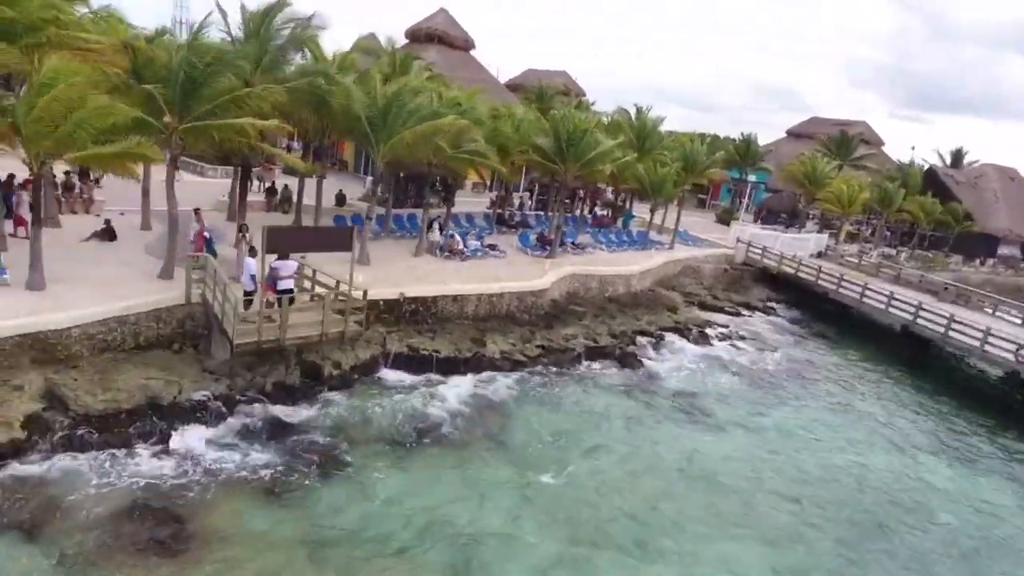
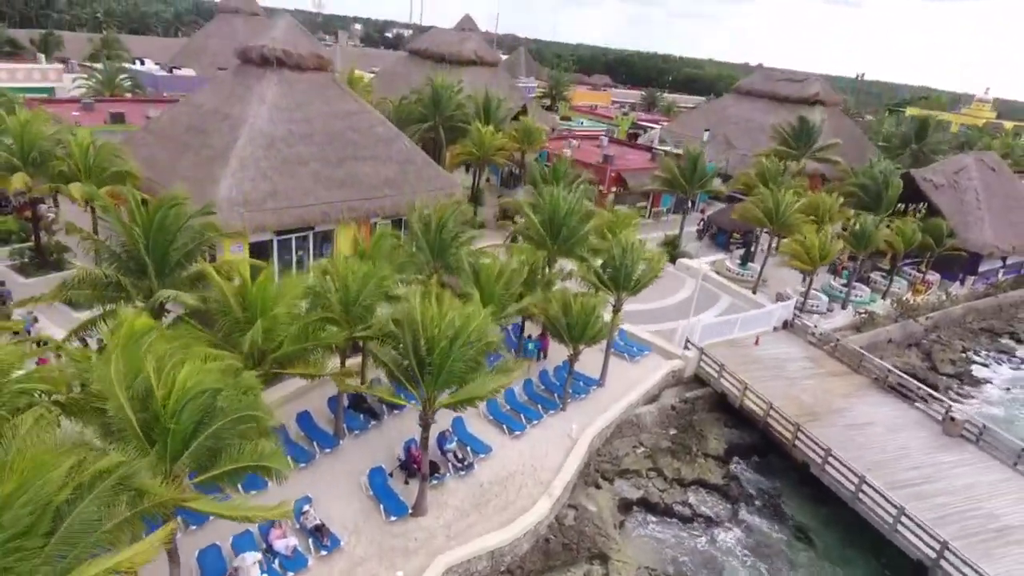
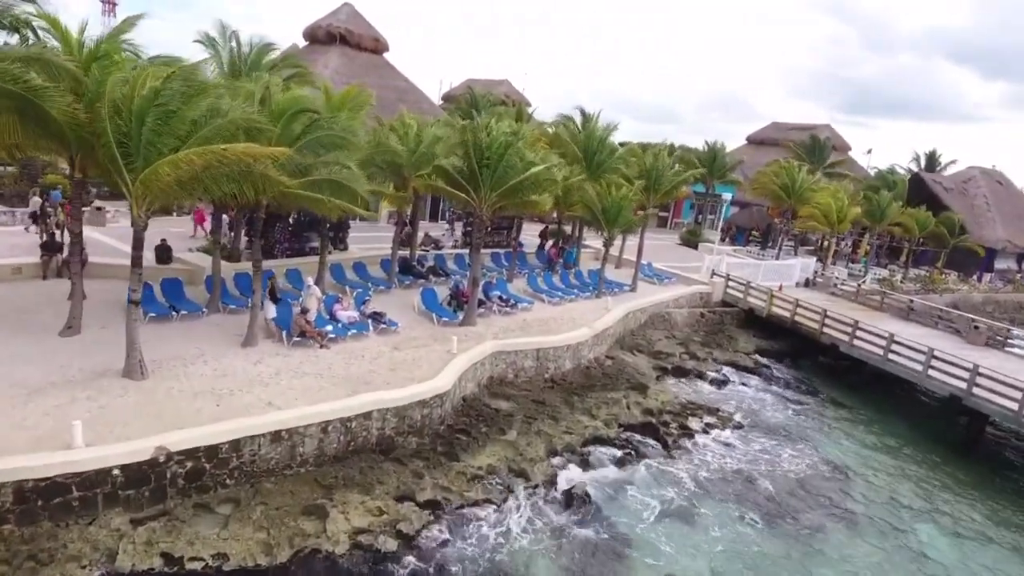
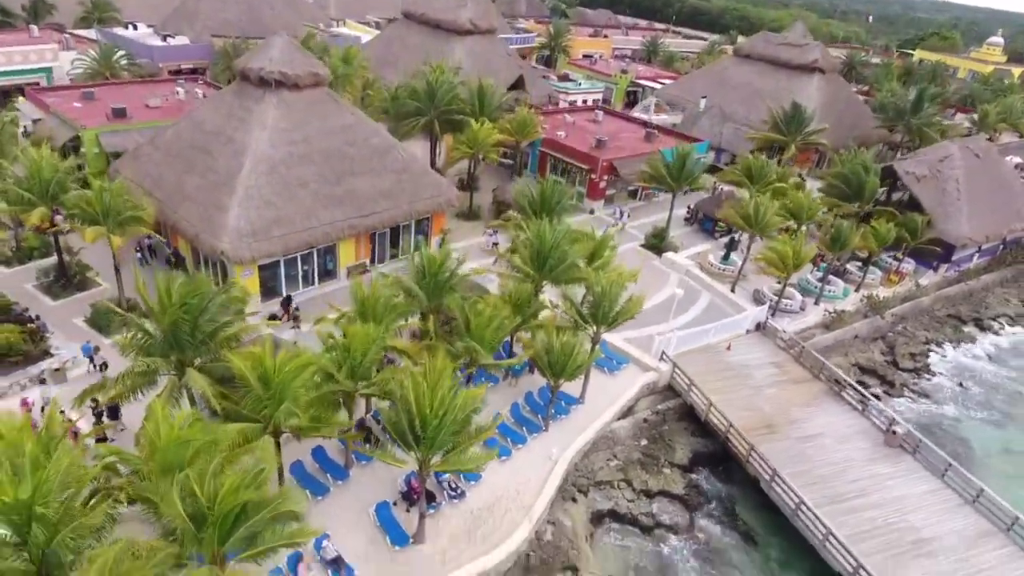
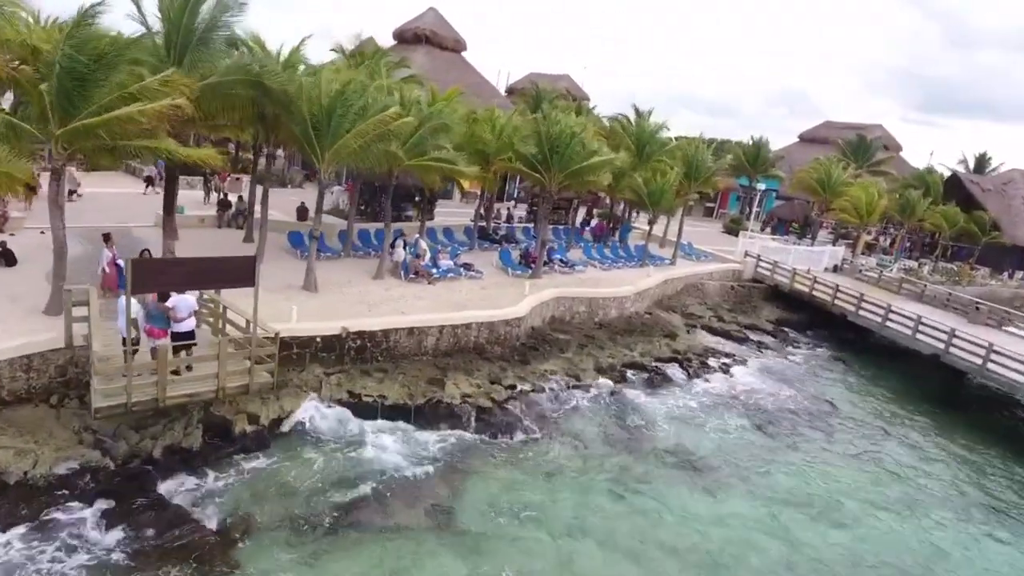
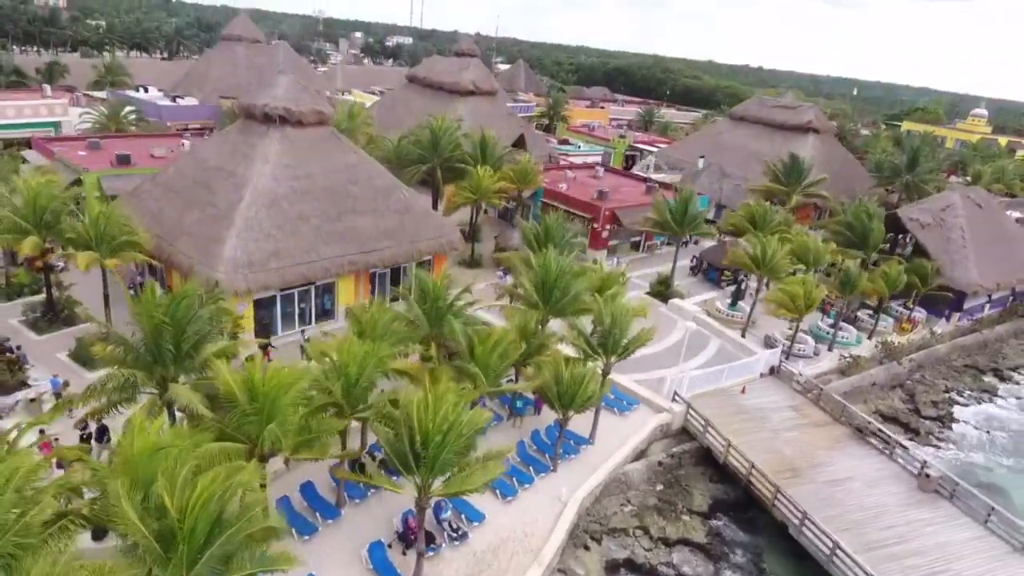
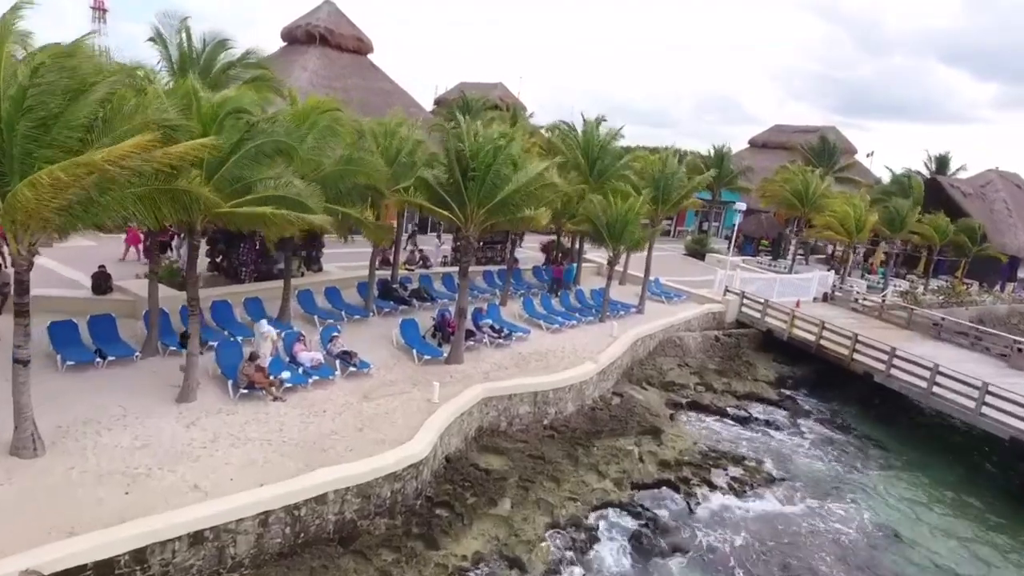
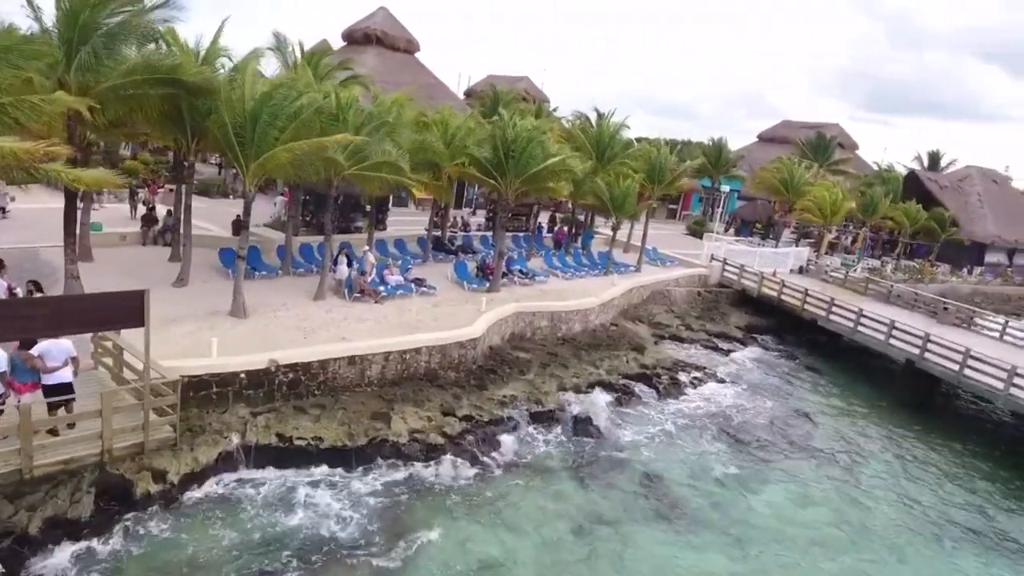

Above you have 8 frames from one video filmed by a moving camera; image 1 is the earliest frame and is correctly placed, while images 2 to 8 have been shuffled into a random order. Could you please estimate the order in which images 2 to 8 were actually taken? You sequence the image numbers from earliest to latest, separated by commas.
5, 8, 3, 7, 2, 6, 4
